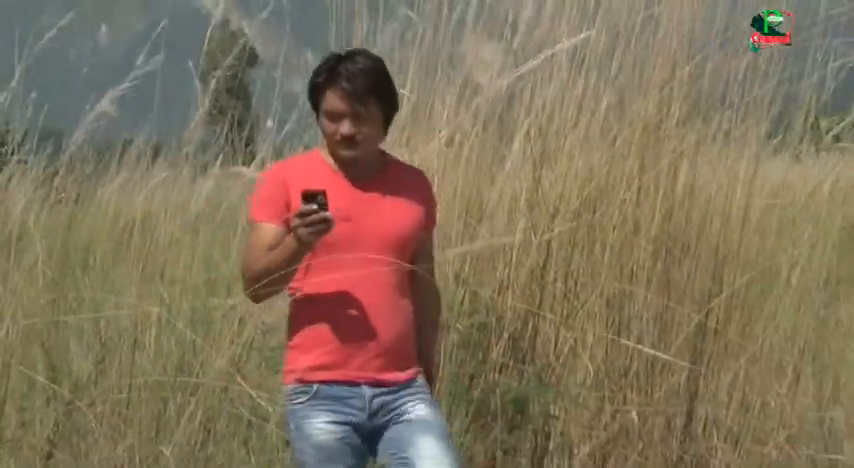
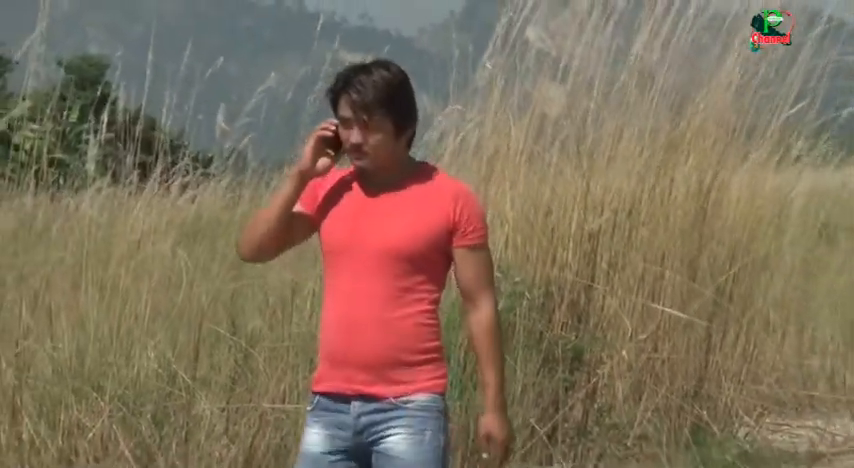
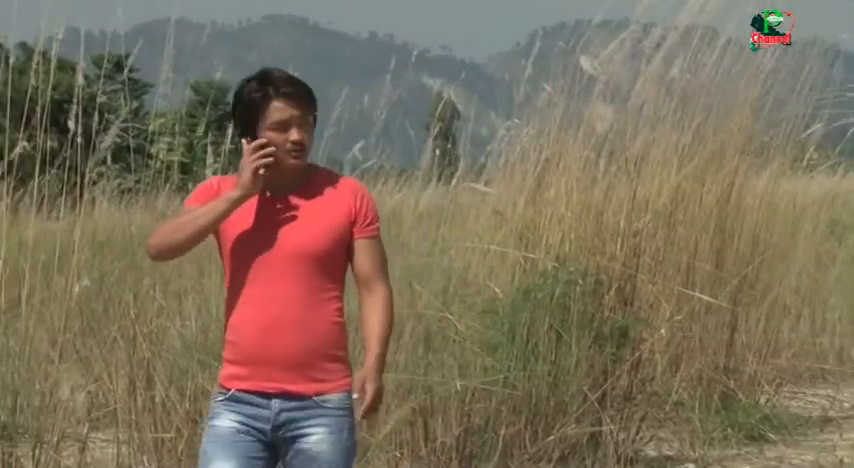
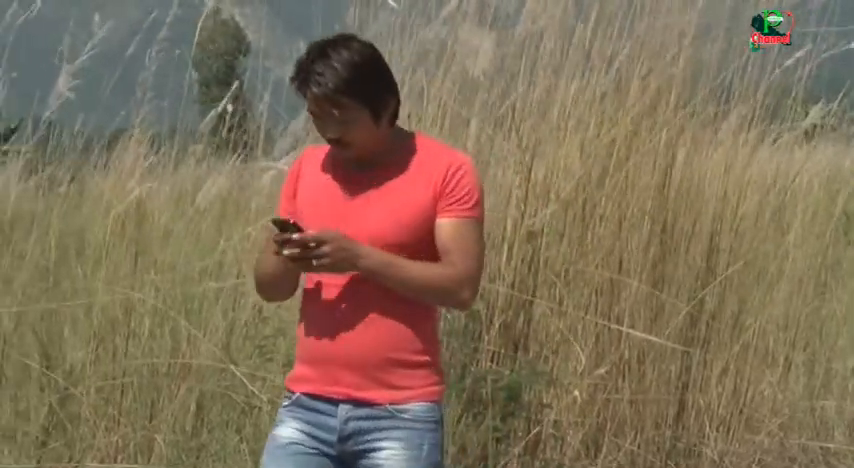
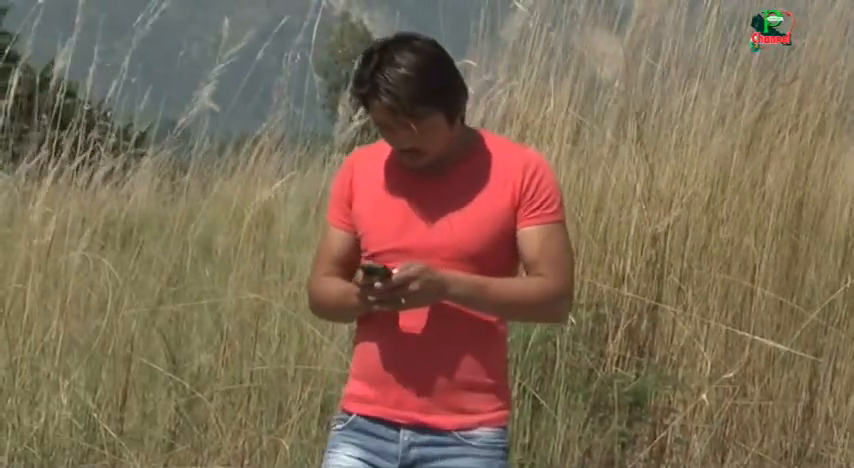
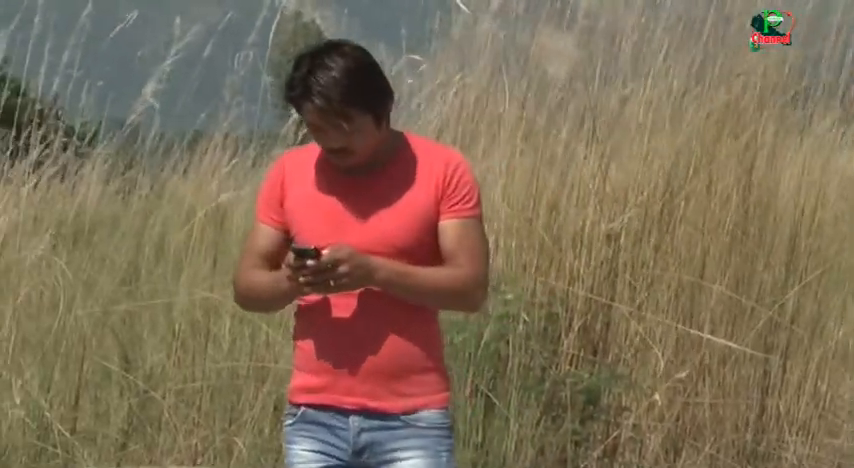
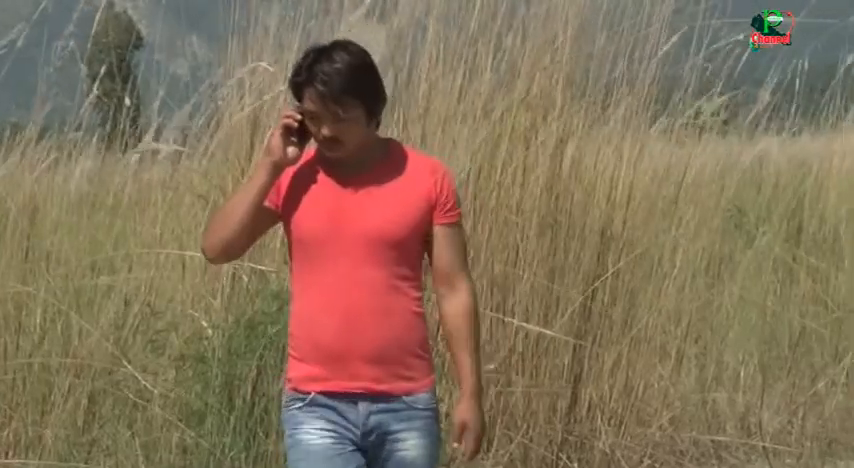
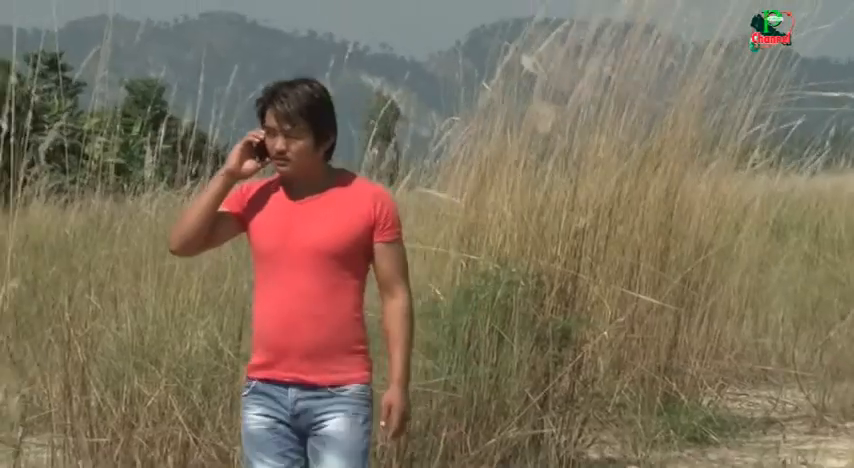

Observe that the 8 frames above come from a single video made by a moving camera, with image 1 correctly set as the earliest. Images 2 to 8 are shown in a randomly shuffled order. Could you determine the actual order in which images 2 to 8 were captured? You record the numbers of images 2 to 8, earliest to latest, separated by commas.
7, 4, 6, 5, 2, 8, 3
